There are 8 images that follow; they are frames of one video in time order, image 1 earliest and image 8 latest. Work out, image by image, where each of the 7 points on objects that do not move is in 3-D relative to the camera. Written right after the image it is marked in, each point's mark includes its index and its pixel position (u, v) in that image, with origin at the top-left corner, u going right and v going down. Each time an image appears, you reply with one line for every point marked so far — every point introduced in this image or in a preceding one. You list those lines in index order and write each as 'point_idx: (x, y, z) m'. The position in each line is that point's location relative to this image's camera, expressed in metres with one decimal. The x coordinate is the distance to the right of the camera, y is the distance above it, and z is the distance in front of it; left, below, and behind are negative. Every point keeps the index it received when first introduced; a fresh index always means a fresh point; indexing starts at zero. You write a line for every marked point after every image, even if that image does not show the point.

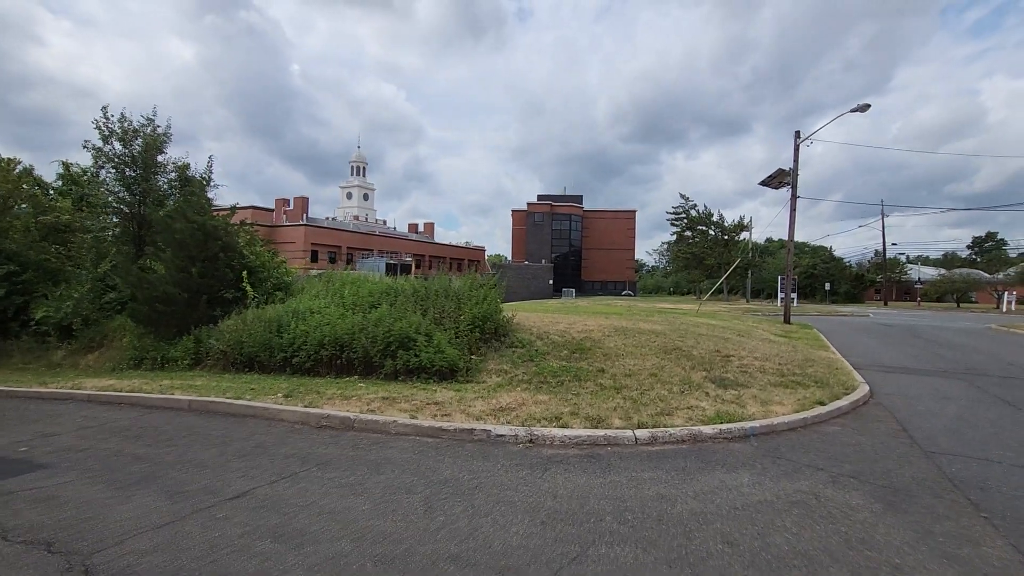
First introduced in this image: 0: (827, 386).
0: (+5.7, -1.8, +8.8) m
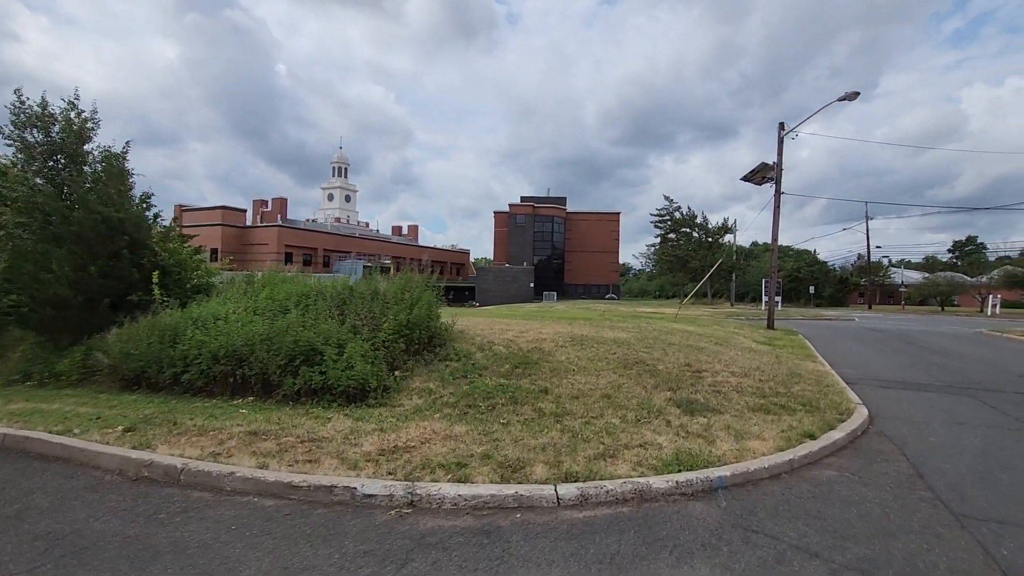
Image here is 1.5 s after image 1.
0: (+4.4, -1.8, +7.2) m
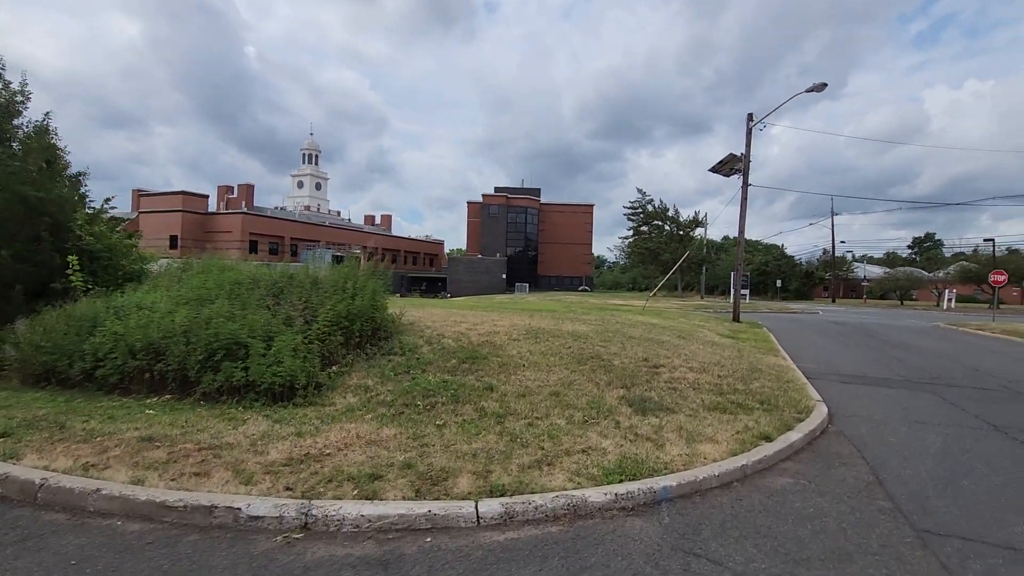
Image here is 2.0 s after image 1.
0: (+3.6, -1.7, +6.8) m
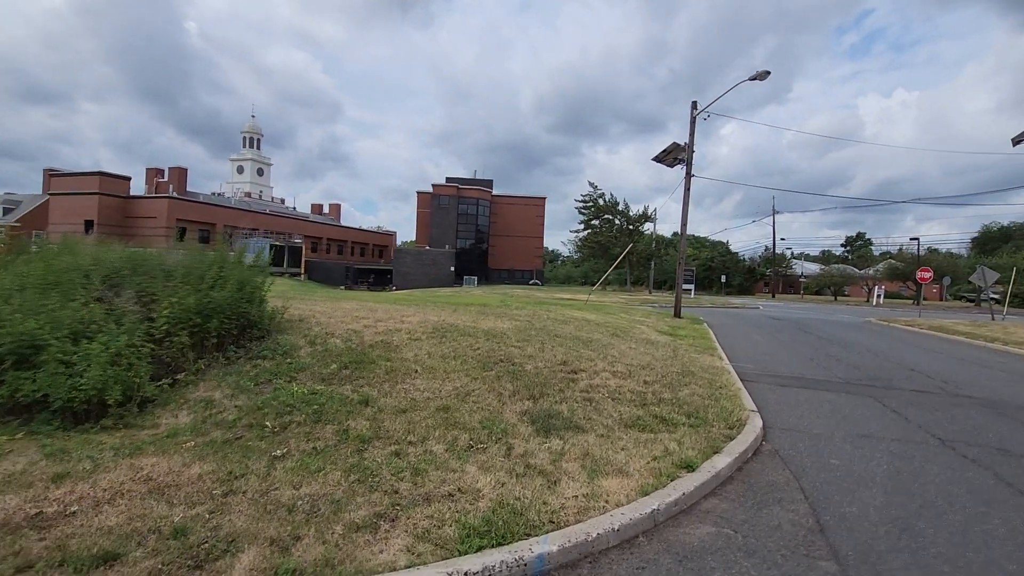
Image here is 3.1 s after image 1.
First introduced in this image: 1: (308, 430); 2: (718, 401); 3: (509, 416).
0: (+2.2, -1.6, +5.7) m
1: (-2.2, -1.5, +5.3) m
2: (+2.9, -1.6, +6.8) m
3: (0.0, -1.5, +5.7) m
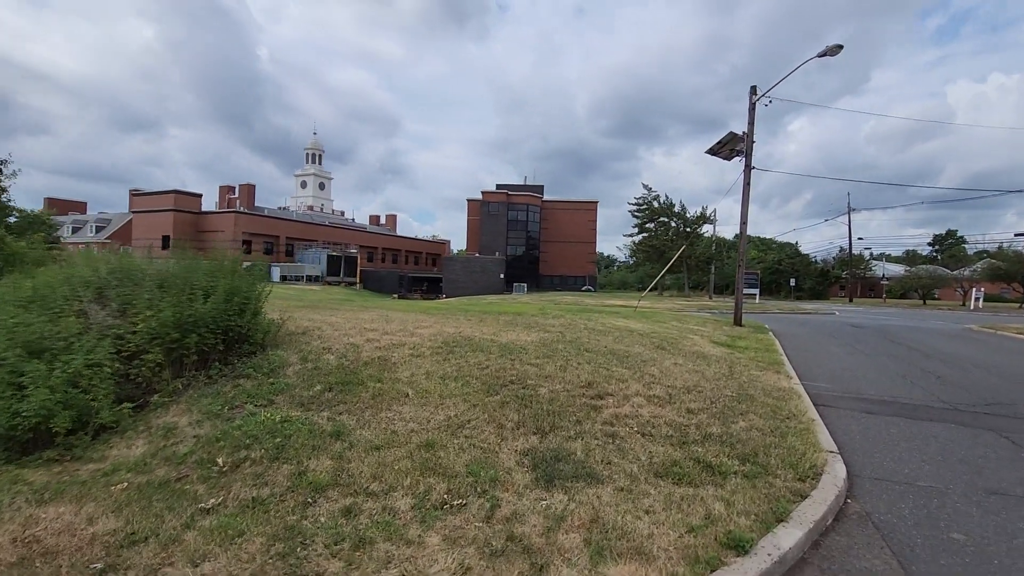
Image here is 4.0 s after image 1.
0: (+2.2, -1.7, +4.3) m
1: (-2.2, -1.6, +4.4) m
2: (+3.0, -1.6, +5.3) m
3: (-0.1, -1.5, +4.5) m
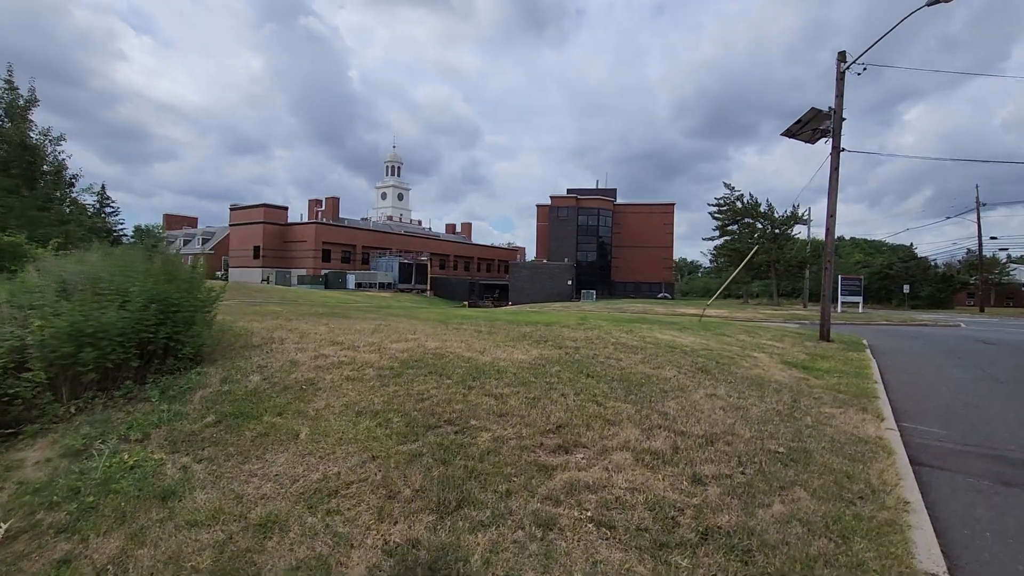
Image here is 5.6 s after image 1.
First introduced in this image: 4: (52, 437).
0: (+1.3, -1.7, +2.3) m
1: (-3.1, -1.7, +3.2) m
2: (+2.2, -1.6, +3.2) m
3: (-0.9, -1.6, +2.9) m
4: (-4.5, -1.4, +4.8) m
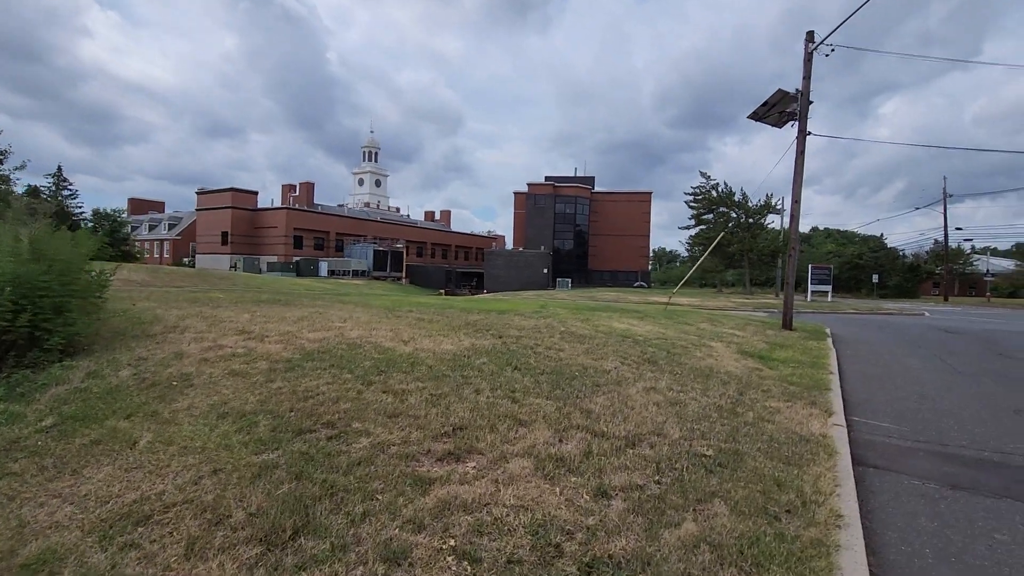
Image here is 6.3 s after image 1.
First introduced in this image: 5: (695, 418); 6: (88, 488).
0: (+0.5, -1.6, +1.8) m
1: (-3.9, -1.5, +2.4) m
2: (+1.4, -1.5, +2.7) m
3: (-1.7, -1.5, +2.3) m
4: (-5.4, -1.3, +4.0) m
5: (+1.9, -1.3, +5.1) m
6: (-2.6, -1.3, +3.1) m
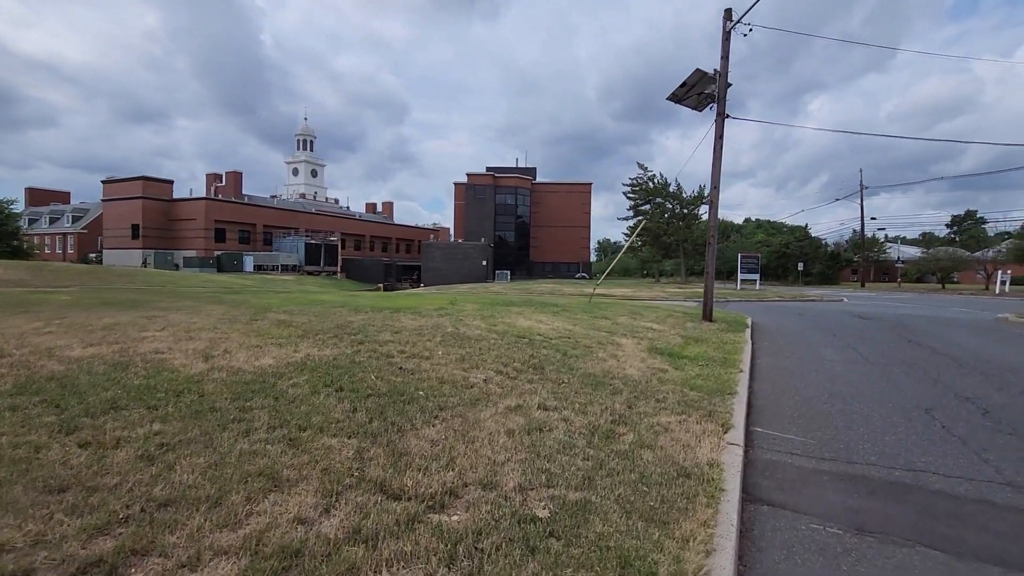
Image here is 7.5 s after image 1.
0: (-0.7, -1.6, +0.5) m
1: (-5.2, -1.6, +0.7) m
2: (+0.1, -1.5, +1.5) m
3: (-3.0, -1.5, +0.8) m
4: (-6.8, -1.4, +2.1) m
5: (+0.4, -1.3, +4.0) m
6: (-4.0, -1.3, +1.5) m
